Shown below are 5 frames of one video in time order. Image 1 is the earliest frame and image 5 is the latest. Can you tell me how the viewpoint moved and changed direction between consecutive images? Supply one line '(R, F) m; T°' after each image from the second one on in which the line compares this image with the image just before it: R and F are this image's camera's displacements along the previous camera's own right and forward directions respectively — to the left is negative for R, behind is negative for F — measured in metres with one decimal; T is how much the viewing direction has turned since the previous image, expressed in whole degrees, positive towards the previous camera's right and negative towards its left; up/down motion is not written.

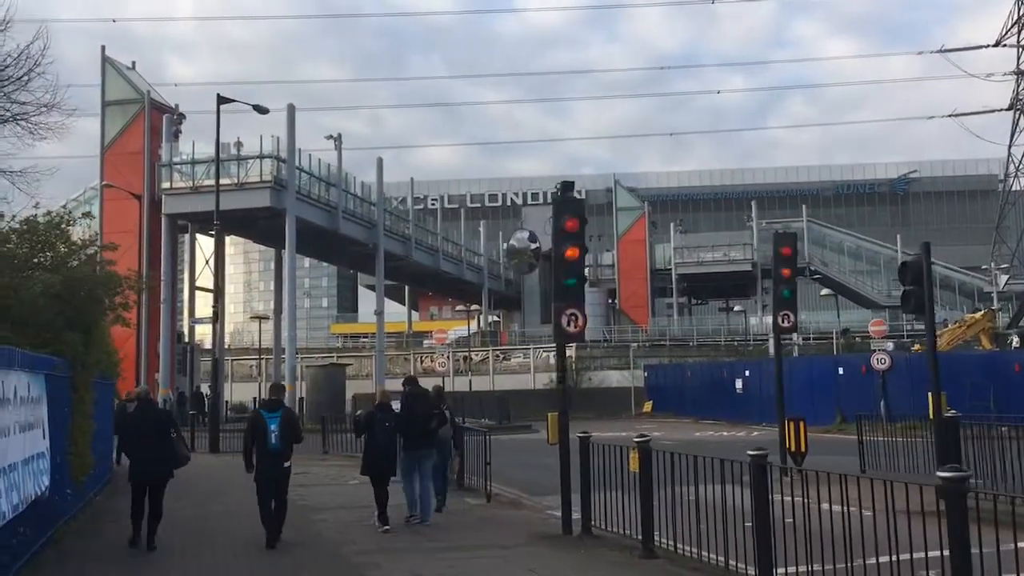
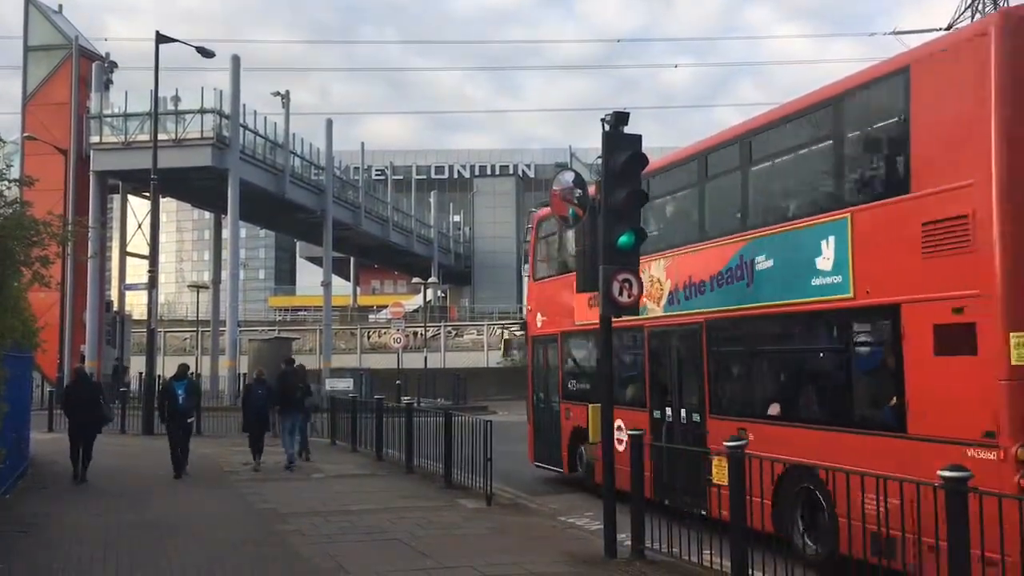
(-0.9, +2.5) m; +4°
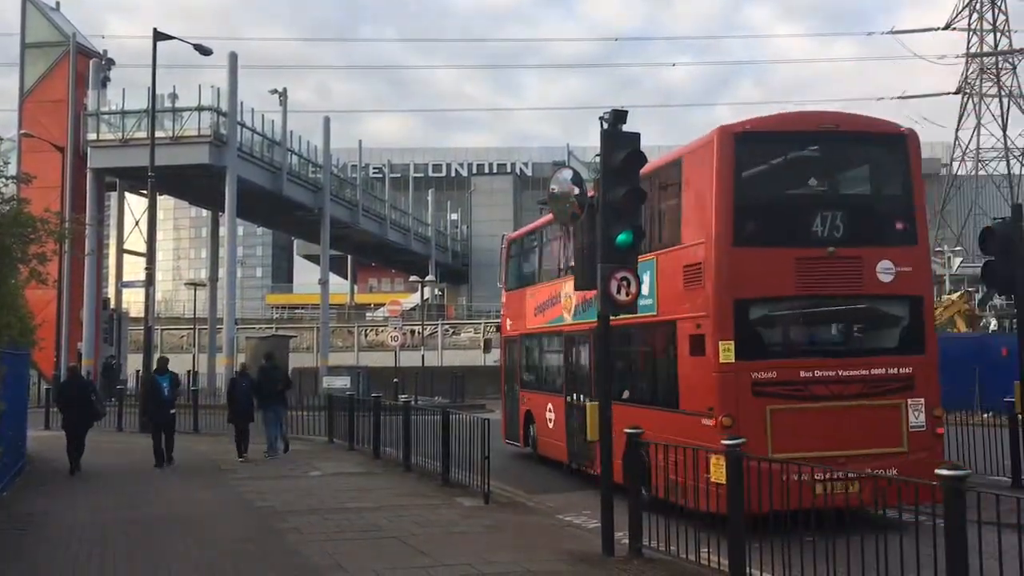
(0.0, 0.0) m; 0°
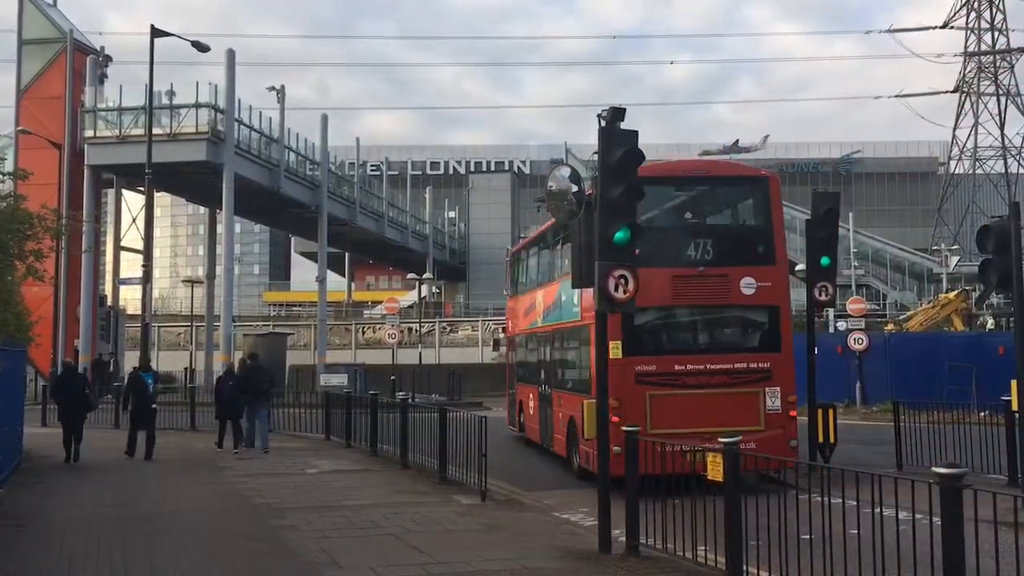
(0.0, 0.0) m; 0°
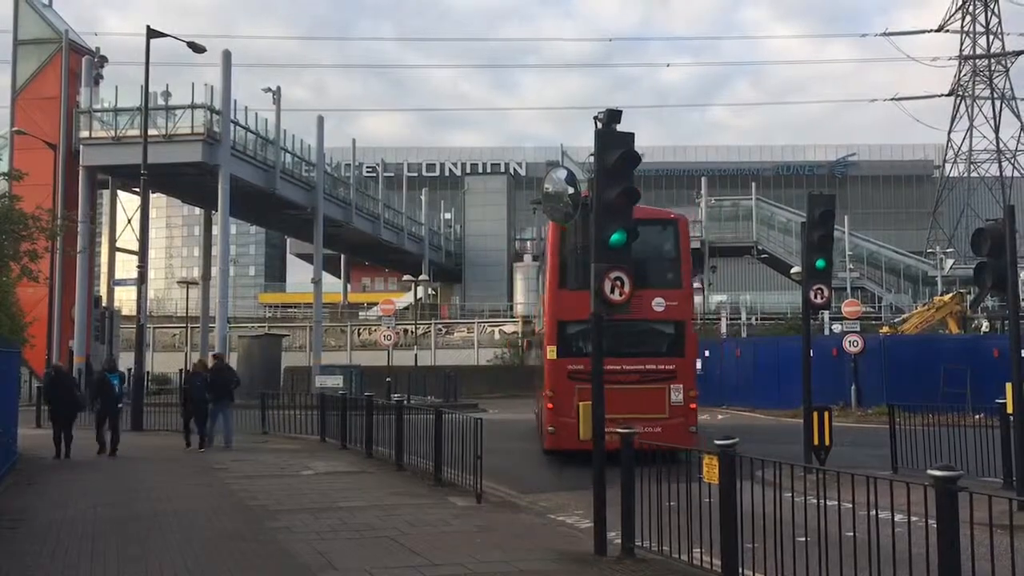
(0.0, 0.0) m; 0°
